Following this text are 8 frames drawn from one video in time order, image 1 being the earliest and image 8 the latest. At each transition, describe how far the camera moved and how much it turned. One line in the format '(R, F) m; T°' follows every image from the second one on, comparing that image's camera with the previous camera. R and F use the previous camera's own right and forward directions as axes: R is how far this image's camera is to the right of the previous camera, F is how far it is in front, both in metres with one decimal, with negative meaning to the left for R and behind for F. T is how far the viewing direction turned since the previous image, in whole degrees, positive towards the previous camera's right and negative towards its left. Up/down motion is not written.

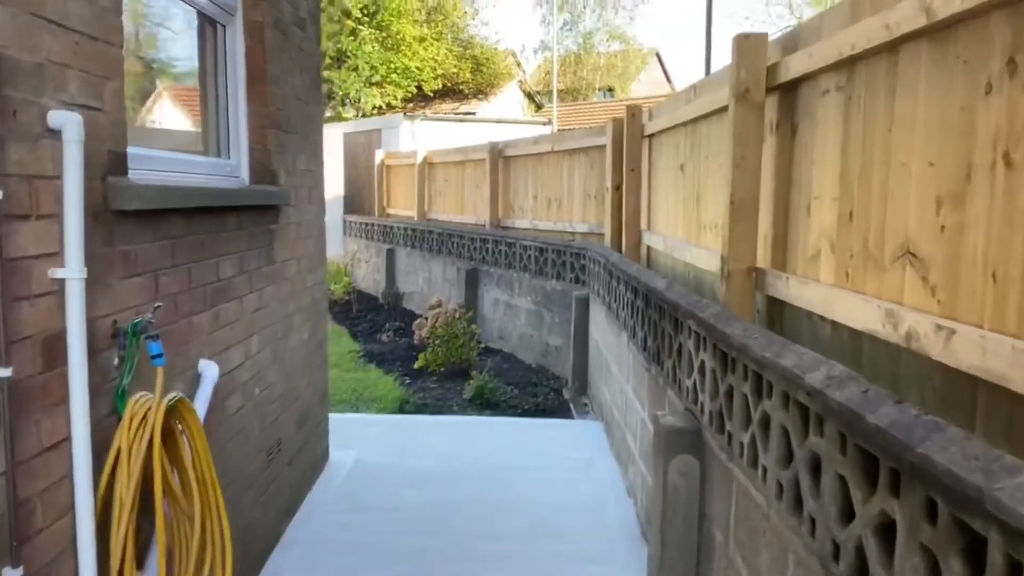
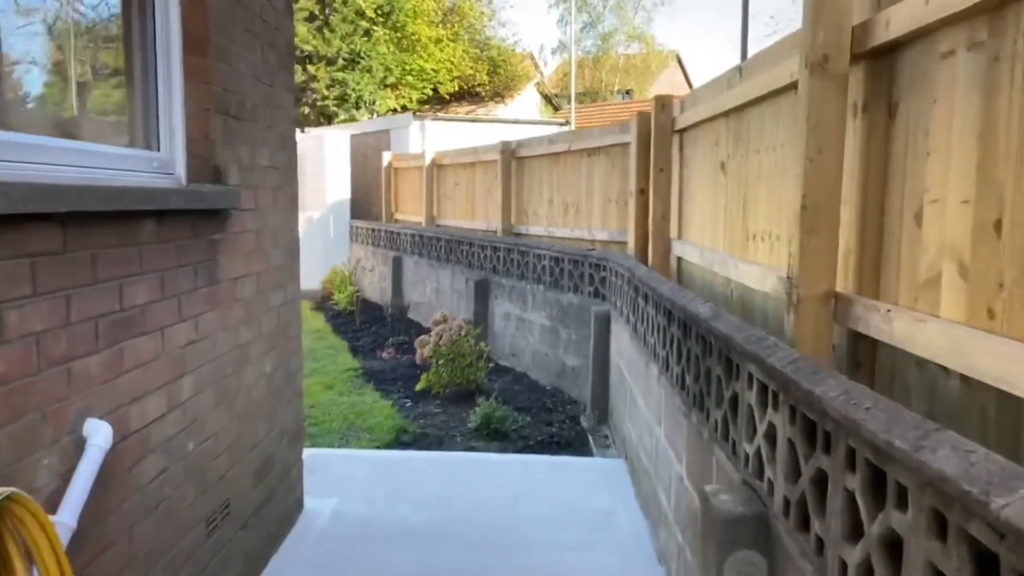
(0.0, +0.7) m; -1°
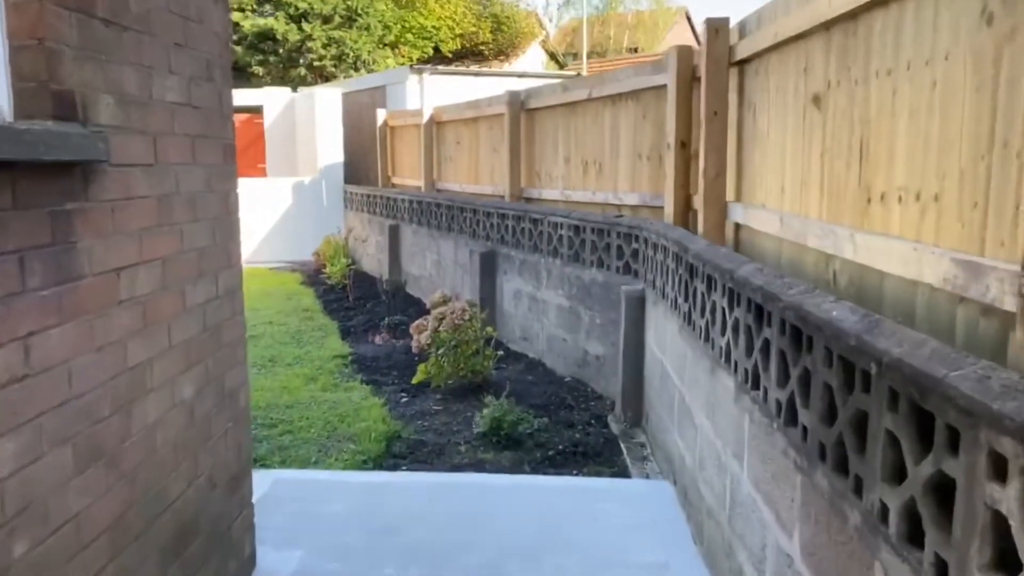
(0.0, +1.0) m; 0°
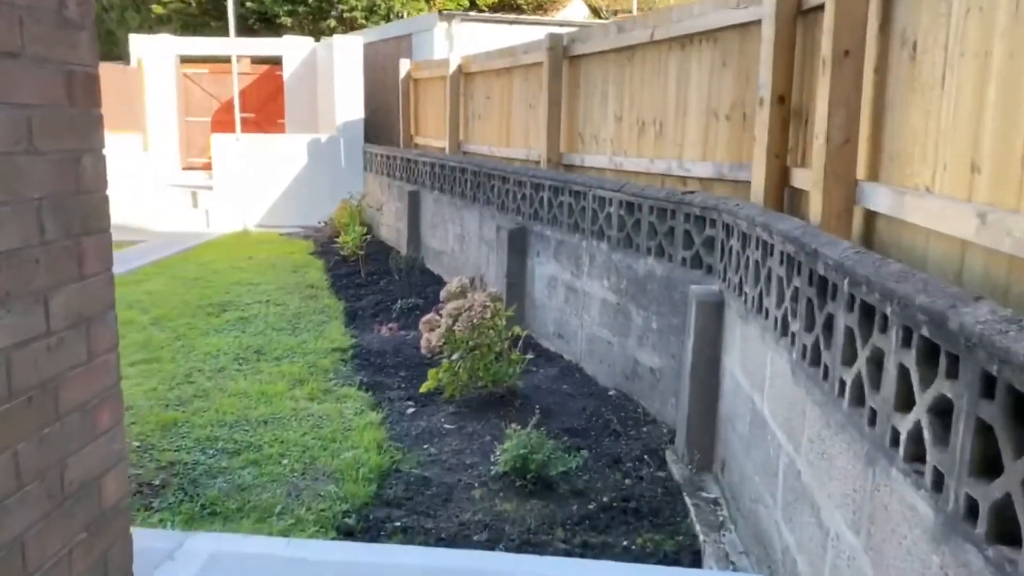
(0.0, +1.1) m; -2°
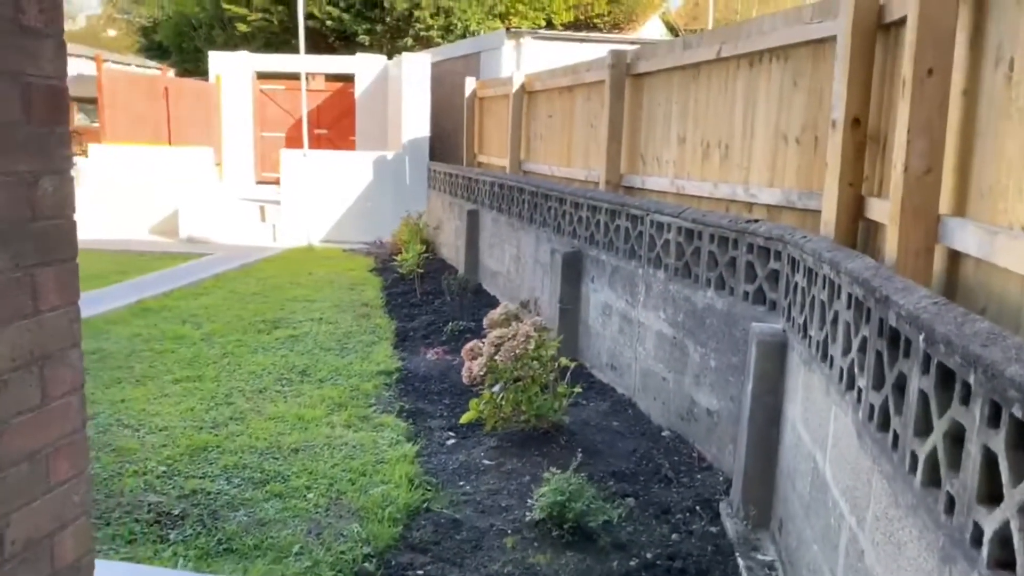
(+0.1, +0.2) m; -5°
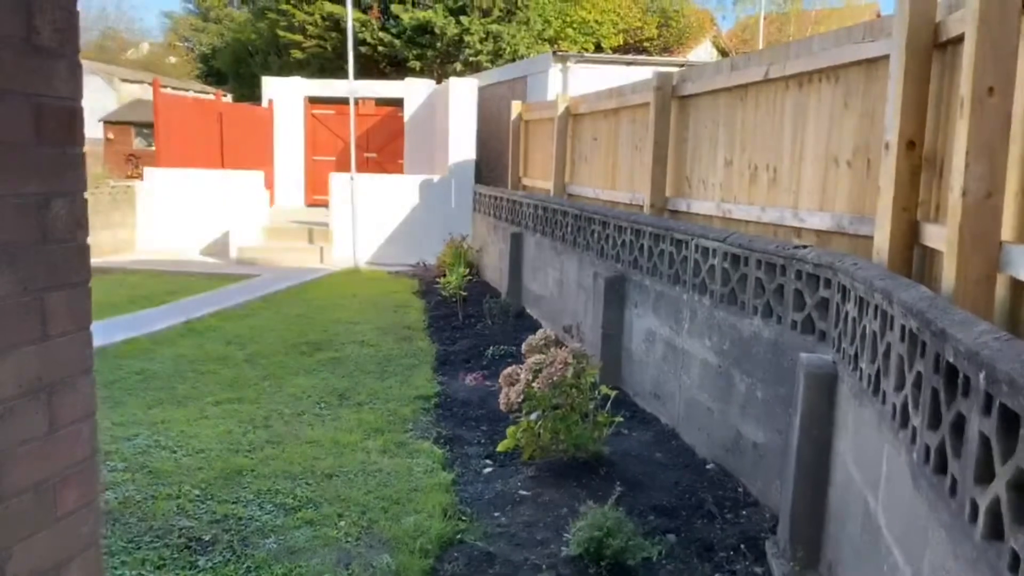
(0.0, +0.1) m; -3°
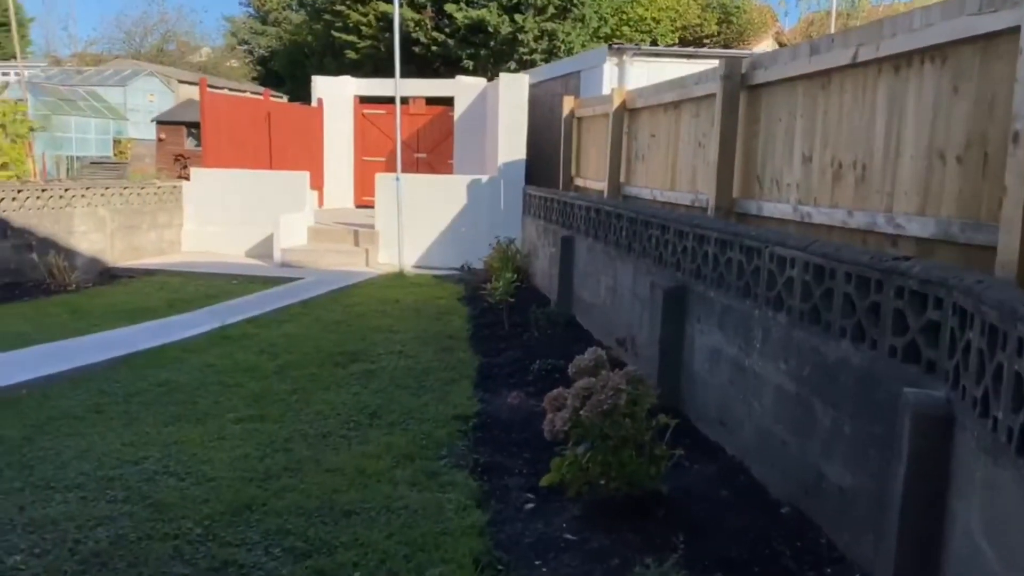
(0.0, +0.5) m; -4°
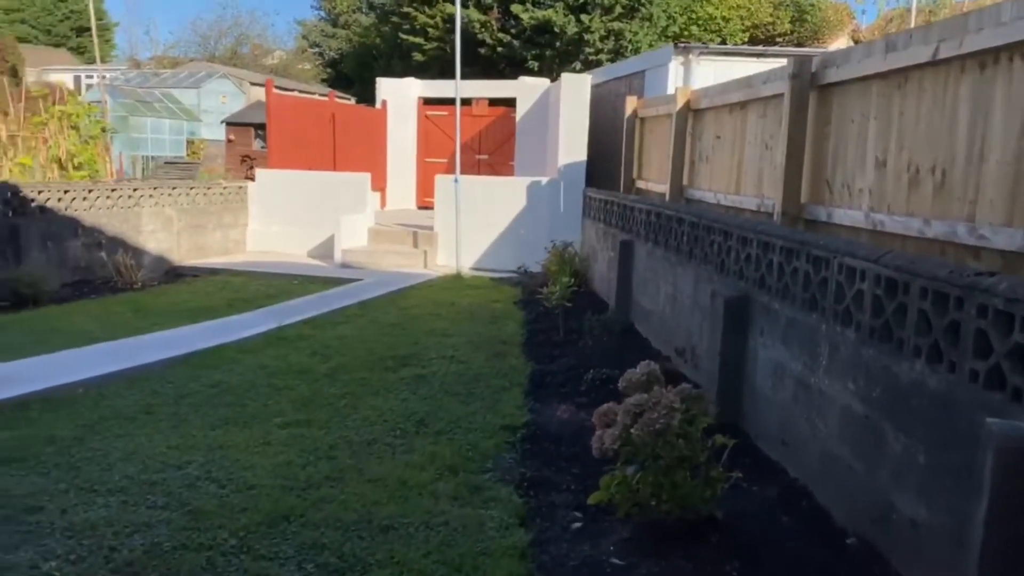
(+0.1, +0.2) m; -4°
